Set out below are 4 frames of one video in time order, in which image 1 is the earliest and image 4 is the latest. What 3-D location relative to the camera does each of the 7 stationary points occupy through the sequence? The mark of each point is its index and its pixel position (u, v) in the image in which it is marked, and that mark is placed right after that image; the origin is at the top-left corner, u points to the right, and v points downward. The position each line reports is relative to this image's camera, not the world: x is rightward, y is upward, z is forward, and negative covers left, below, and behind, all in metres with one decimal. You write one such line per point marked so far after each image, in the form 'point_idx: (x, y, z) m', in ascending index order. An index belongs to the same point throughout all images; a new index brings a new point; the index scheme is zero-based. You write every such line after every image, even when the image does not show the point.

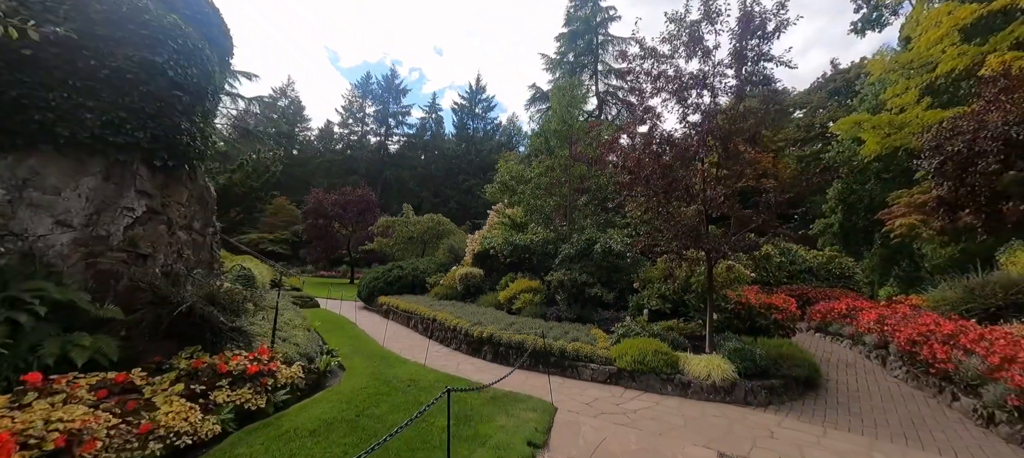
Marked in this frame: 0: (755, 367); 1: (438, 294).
0: (+3.2, -1.8, +5.2) m
1: (-2.3, -2.0, +12.1) m
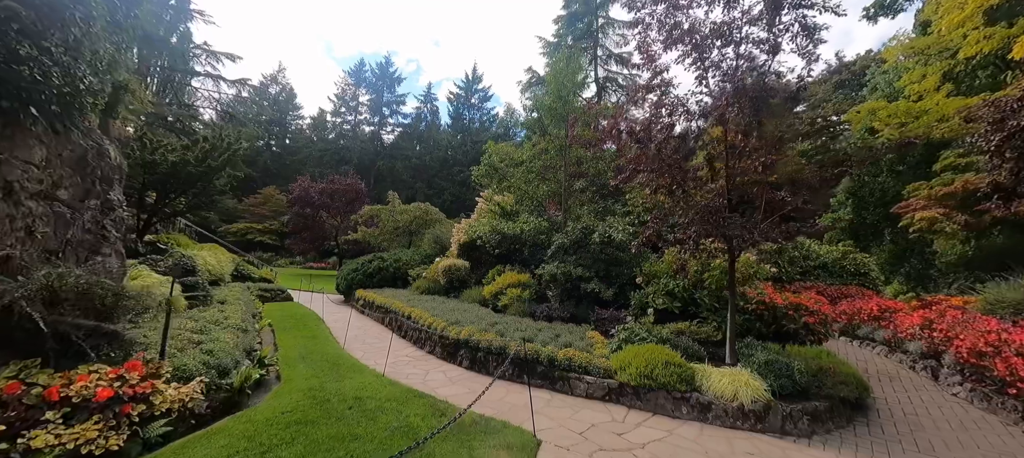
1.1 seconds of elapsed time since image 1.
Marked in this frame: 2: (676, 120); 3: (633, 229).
0: (+2.9, -1.6, +4.1) m
1: (-2.6, -1.7, +11.0) m
2: (+2.2, +1.4, +5.2) m
3: (+2.4, 0.0, +7.9) m
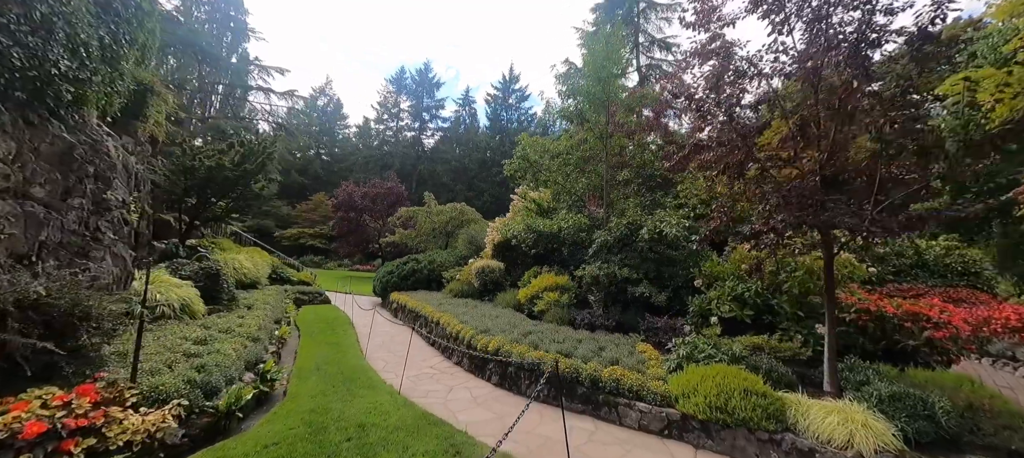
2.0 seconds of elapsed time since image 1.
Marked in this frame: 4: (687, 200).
0: (+3.2, -1.5, +3.0) m
1: (-1.6, -1.7, +10.4) m
2: (+2.5, +1.5, +4.2) m
3: (+3.0, +0.1, +6.8) m
4: (+3.6, +0.6, +8.1) m
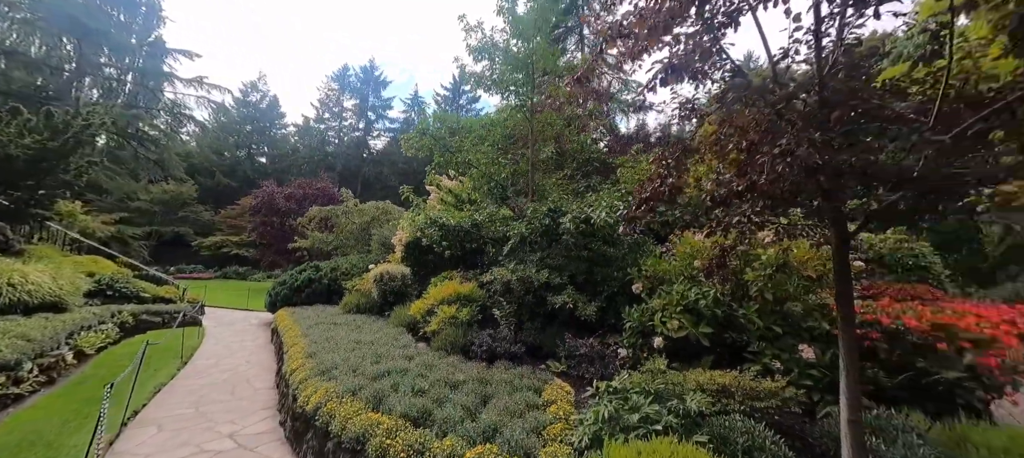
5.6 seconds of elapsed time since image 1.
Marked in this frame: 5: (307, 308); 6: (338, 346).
0: (+2.0, -1.3, +1.3) m
1: (-3.5, -1.6, +8.2) m
2: (+1.2, +1.7, +2.5) m
3: (+1.5, +0.3, +5.2) m
4: (+1.9, +0.8, +6.5) m
5: (-4.9, -1.9, +9.2) m
6: (-2.2, -1.5, +5.0) m
